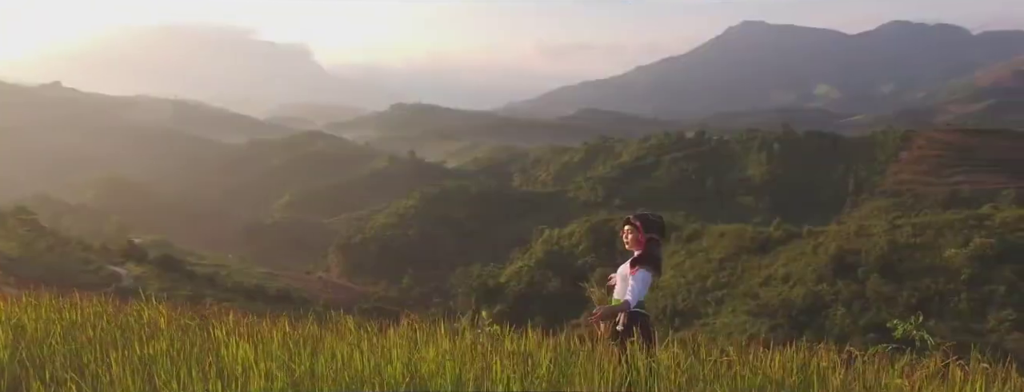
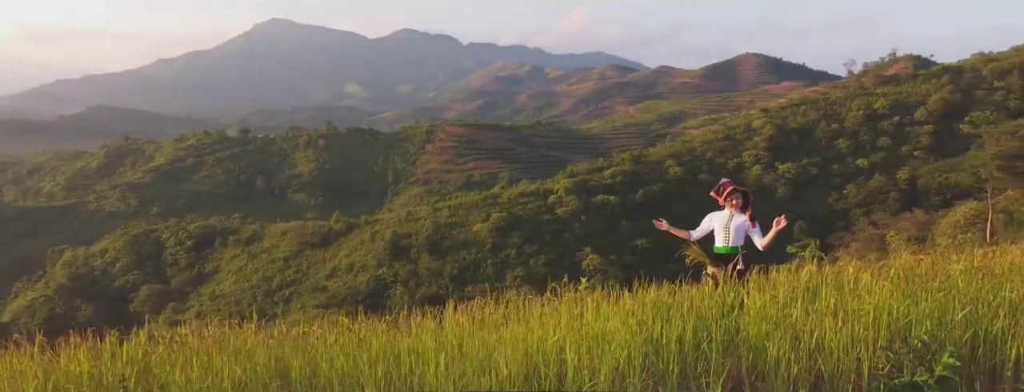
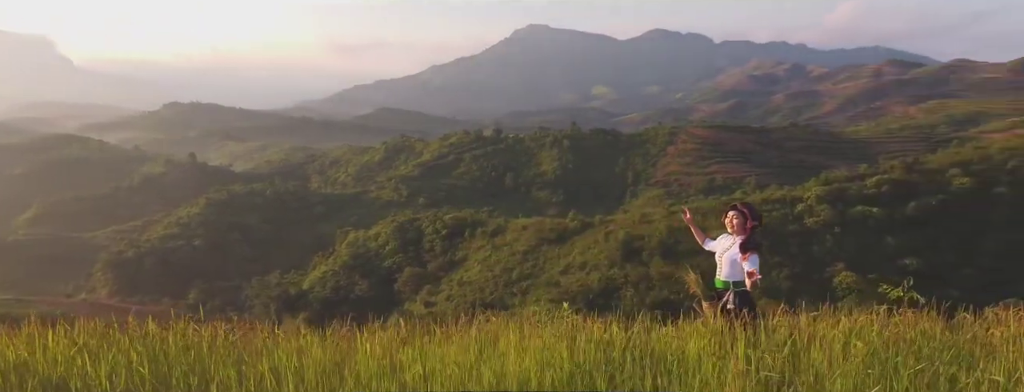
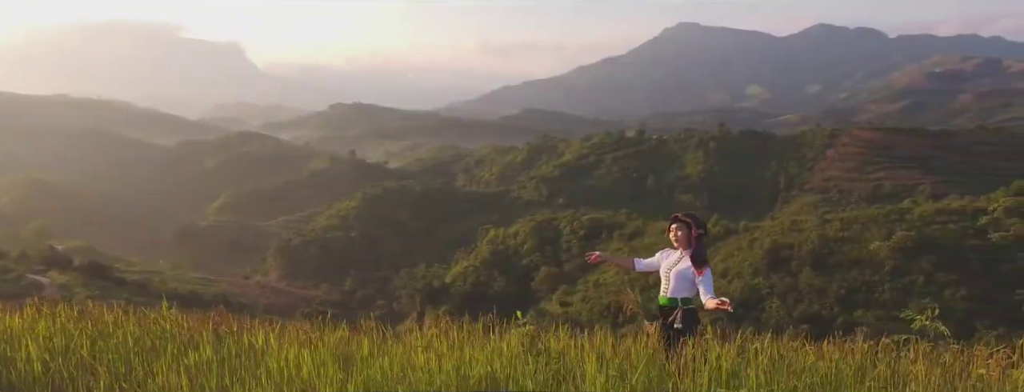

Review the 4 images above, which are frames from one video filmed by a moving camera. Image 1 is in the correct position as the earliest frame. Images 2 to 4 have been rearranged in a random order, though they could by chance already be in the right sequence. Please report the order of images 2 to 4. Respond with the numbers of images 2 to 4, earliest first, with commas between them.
4, 3, 2
